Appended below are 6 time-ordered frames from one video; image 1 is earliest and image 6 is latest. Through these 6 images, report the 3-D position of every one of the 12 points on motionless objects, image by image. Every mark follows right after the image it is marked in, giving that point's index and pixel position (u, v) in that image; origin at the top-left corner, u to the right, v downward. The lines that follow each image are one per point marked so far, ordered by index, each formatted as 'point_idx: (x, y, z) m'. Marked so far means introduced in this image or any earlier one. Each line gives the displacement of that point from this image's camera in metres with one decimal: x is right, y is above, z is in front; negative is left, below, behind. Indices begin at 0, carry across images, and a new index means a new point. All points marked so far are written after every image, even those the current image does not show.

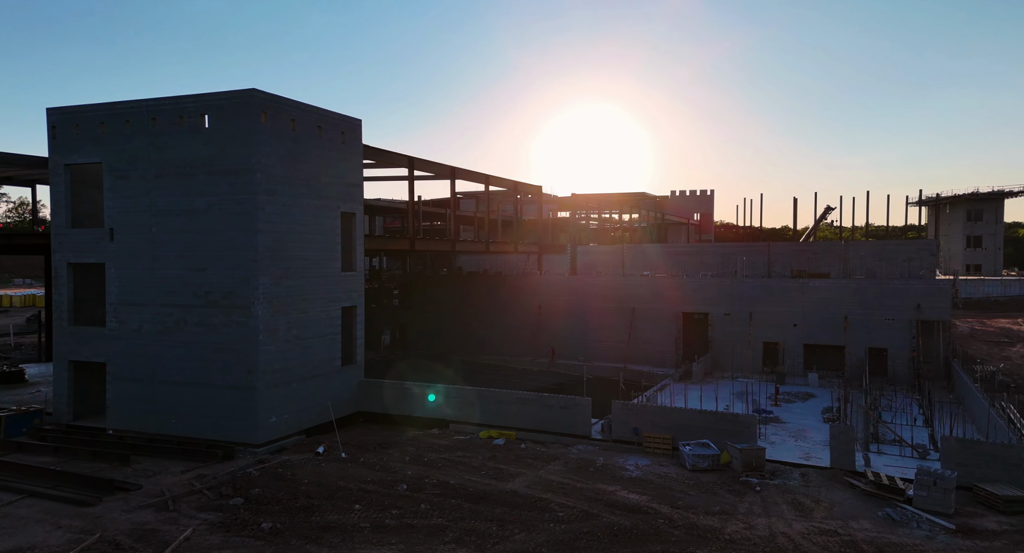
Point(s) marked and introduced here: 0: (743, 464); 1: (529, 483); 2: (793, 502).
0: (+5.5, -4.5, +17.4) m
1: (+0.4, -4.7, +16.6) m
2: (+5.8, -4.7, +15.3) m
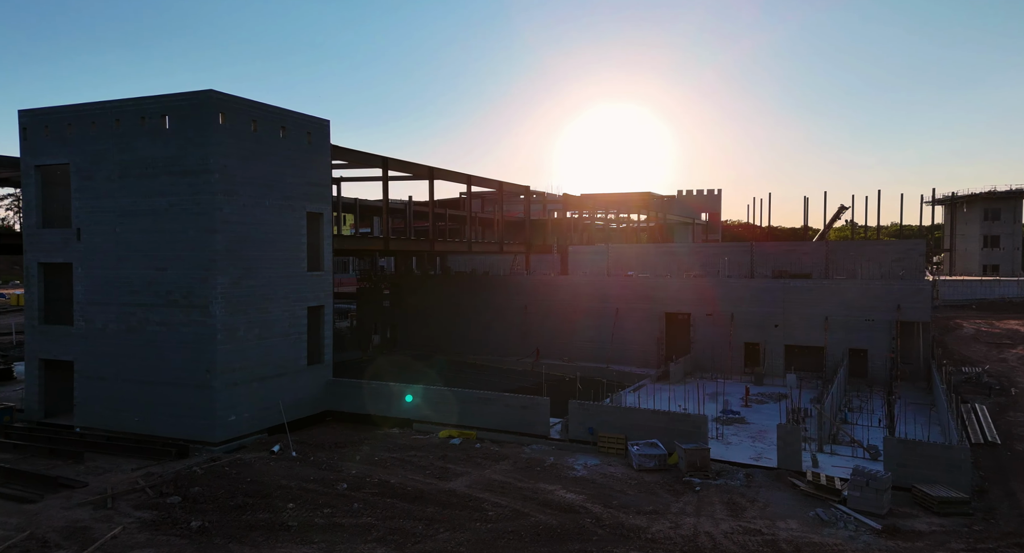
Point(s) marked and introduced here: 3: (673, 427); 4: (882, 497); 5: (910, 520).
0: (+4.2, -4.4, +17.3) m
1: (-1.0, -4.7, +16.6) m
2: (+4.4, -4.7, +15.2) m
3: (+4.2, -4.0, +19.3) m
4: (+7.3, -4.3, +14.4) m
5: (+7.7, -4.7, +14.2) m
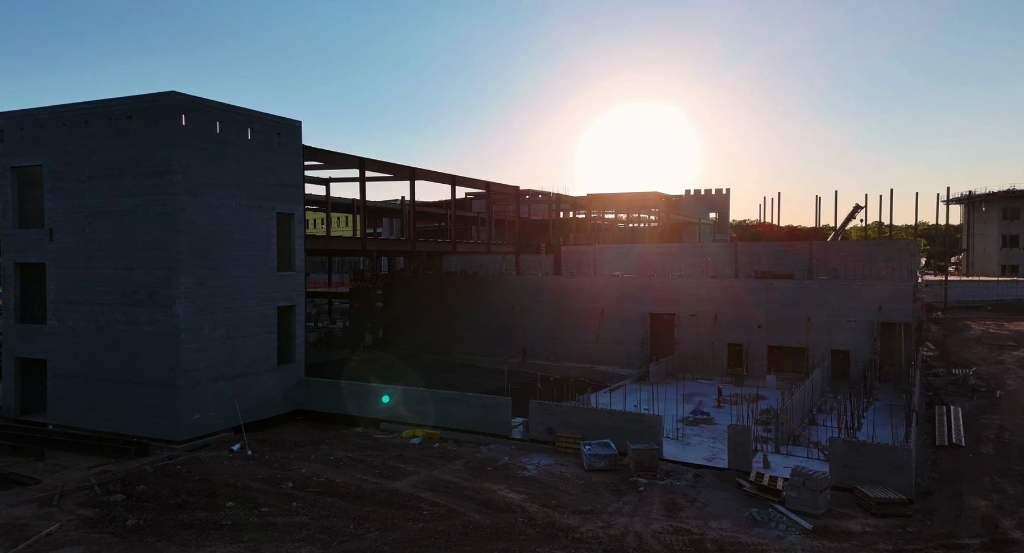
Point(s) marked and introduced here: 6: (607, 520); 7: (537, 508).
0: (+3.0, -4.4, +17.3) m
1: (-2.2, -4.7, +16.6) m
2: (+3.1, -4.7, +15.1) m
3: (+3.0, -4.0, +19.2) m
4: (+6.0, -4.3, +14.3) m
5: (+6.4, -4.7, +14.1) m
6: (+1.9, -4.7, +13.9) m
7: (+0.5, -4.7, +14.7) m
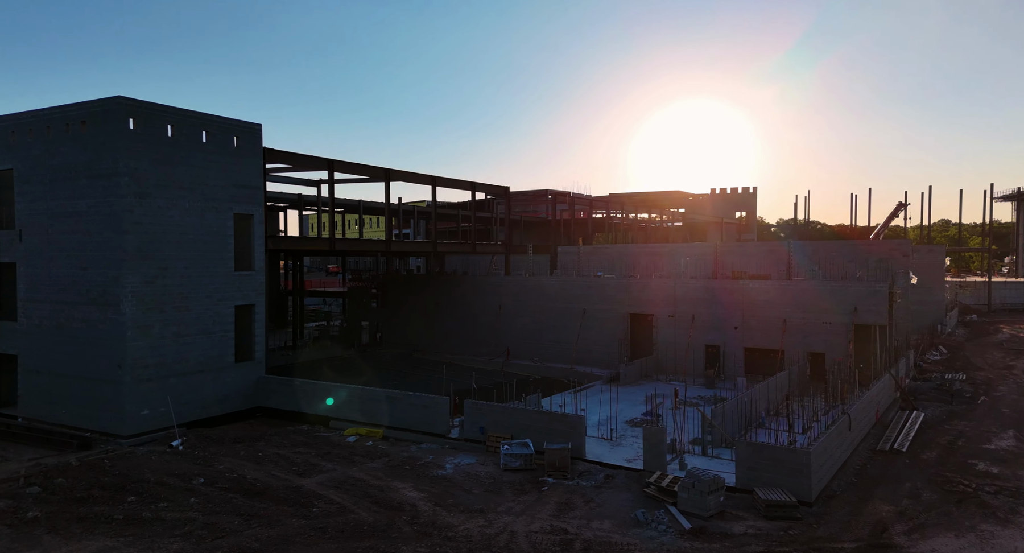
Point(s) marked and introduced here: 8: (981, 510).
0: (+0.9, -4.4, +17.2) m
1: (-4.3, -4.7, +16.8) m
2: (+1.0, -4.7, +15.1) m
3: (+1.0, -4.0, +19.2) m
4: (+3.8, -4.3, +14.1) m
5: (+4.2, -4.7, +13.9) m
6: (-0.4, -4.7, +13.9) m
7: (-1.7, -4.7, +14.7) m
8: (+9.8, -4.9, +15.3) m
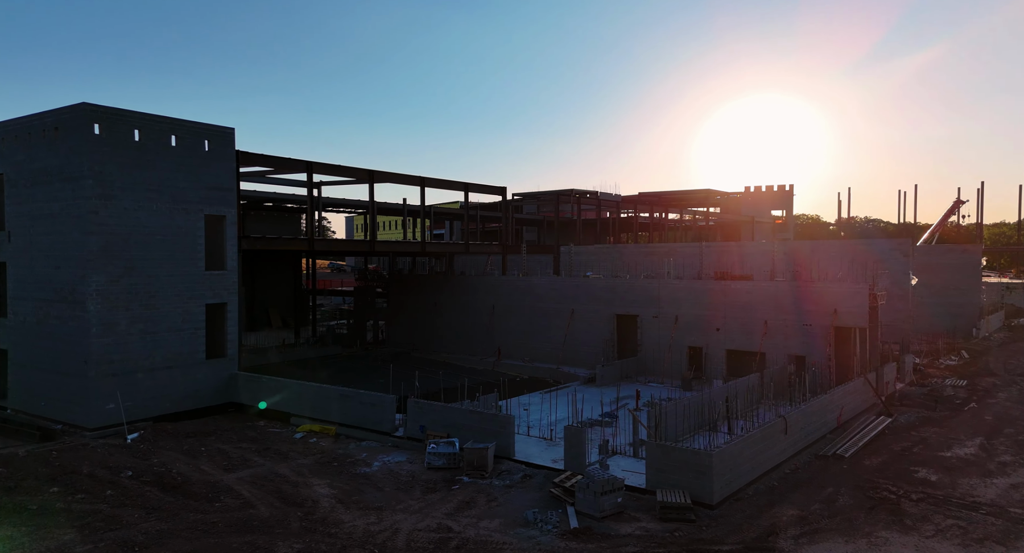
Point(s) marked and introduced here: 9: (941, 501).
0: (-1.1, -4.4, +17.4) m
1: (-6.3, -4.7, +17.2) m
2: (-1.1, -4.7, +15.3) m
3: (-0.8, -4.0, +19.3) m
4: (+1.7, -4.3, +14.1) m
5: (+2.1, -4.8, +13.9) m
6: (-2.5, -4.7, +14.2) m
7: (-3.8, -4.7, +15.0) m
8: (+7.7, -4.9, +14.9) m
9: (+9.6, -5.0, +16.3) m
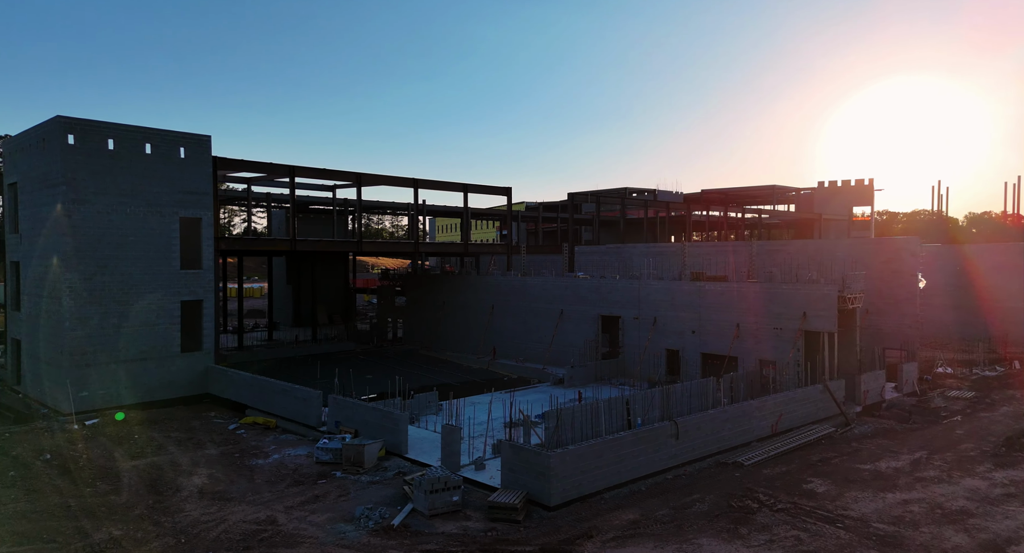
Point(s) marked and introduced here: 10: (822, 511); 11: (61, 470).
0: (-4.1, -4.5, +18.2) m
1: (-9.3, -4.7, +18.6) m
2: (-4.3, -4.8, +16.1) m
3: (-3.6, -4.1, +20.1) m
4: (-1.7, -4.4, +14.6) m
5: (-1.3, -4.9, +14.4) m
6: (-5.9, -4.8, +15.1) m
7: (-7.0, -4.7, +16.1) m
8: (+4.4, -5.1, +14.8) m
9: (+6.4, -5.2, +15.9) m
10: (+6.9, -5.2, +16.2) m
11: (-10.9, -4.7, +17.7) m
